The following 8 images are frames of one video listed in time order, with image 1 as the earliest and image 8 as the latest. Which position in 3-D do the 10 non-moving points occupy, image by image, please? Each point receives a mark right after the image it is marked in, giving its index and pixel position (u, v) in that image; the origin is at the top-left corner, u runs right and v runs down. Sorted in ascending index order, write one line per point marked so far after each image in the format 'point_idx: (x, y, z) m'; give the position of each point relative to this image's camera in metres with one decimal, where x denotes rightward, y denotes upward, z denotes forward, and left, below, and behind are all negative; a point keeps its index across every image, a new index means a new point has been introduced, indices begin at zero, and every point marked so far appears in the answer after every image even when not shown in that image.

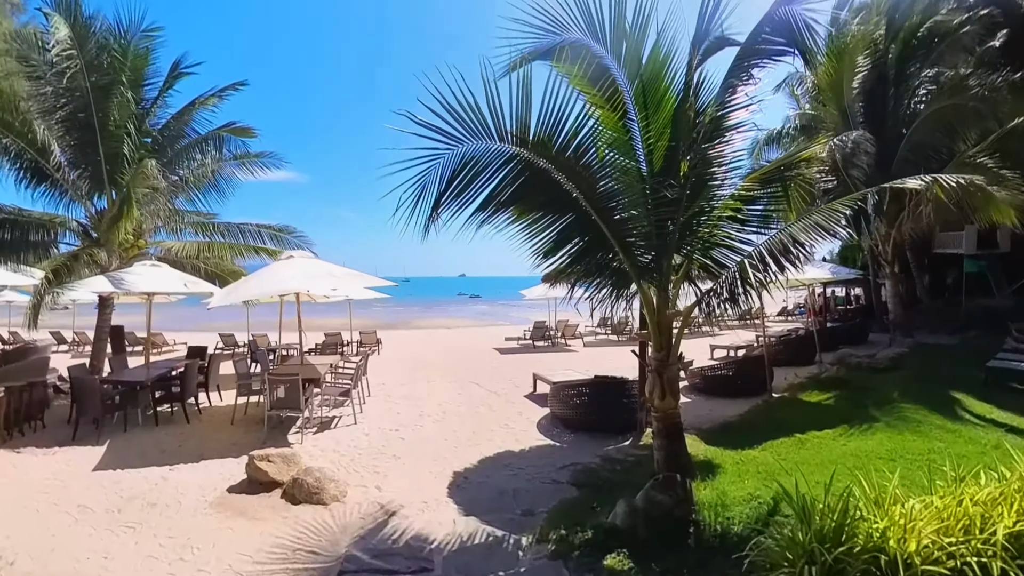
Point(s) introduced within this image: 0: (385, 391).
0: (-2.2, -1.8, +8.6) m
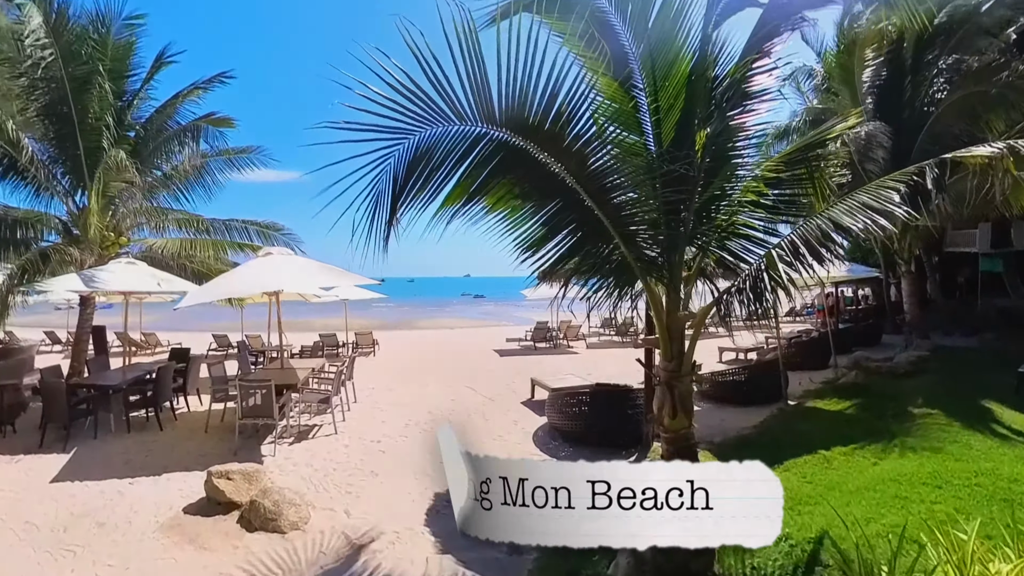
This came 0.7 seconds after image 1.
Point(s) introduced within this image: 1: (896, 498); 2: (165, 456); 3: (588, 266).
0: (-2.3, -1.7, +8.1) m
1: (+3.2, -1.7, +4.0) m
2: (-4.5, -2.2, +6.3) m
3: (+0.5, +0.2, +3.2) m
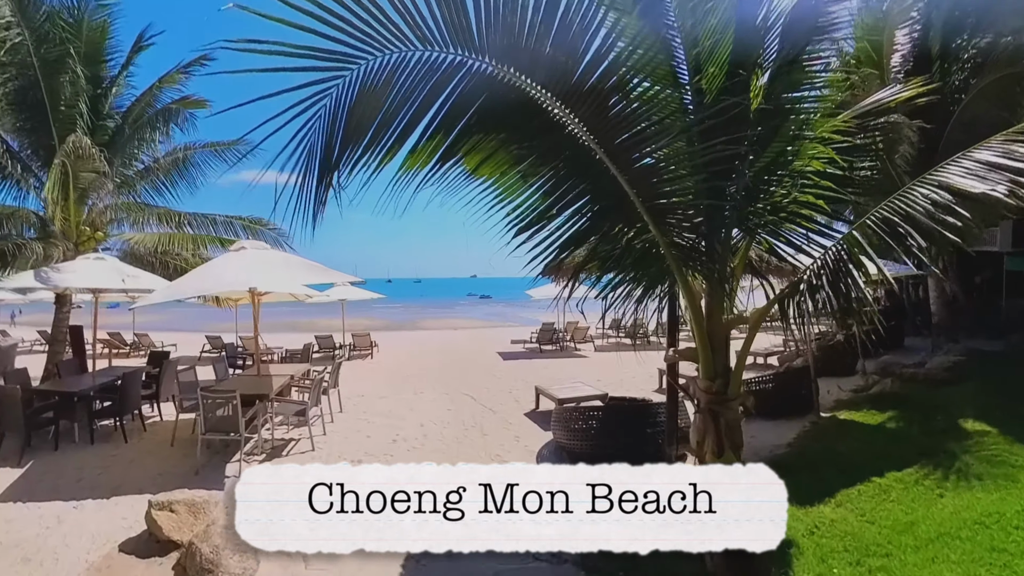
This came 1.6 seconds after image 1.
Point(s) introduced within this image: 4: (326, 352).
0: (-2.3, -1.7, +7.3) m
1: (+3.2, -1.7, +3.2) m
2: (-4.5, -2.1, +5.6) m
3: (+0.5, +0.2, +2.5) m
4: (-5.1, -1.7, +13.5) m
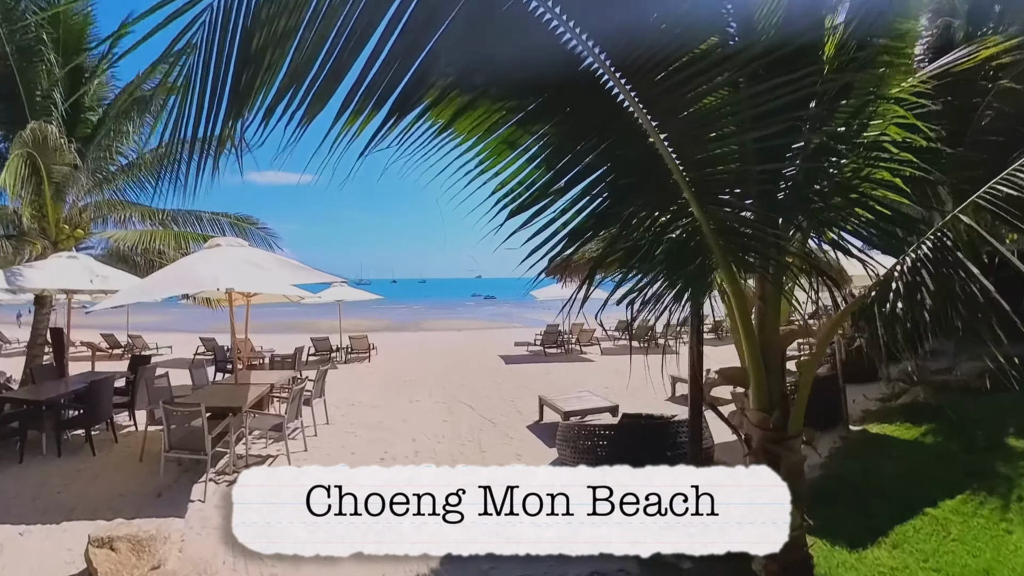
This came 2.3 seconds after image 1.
0: (-2.3, -1.7, +6.8) m
1: (+3.1, -1.7, +2.6) m
2: (-4.5, -2.1, +5.1) m
3: (+0.4, +0.2, +1.9) m
4: (-5.0, -1.7, +13.0) m
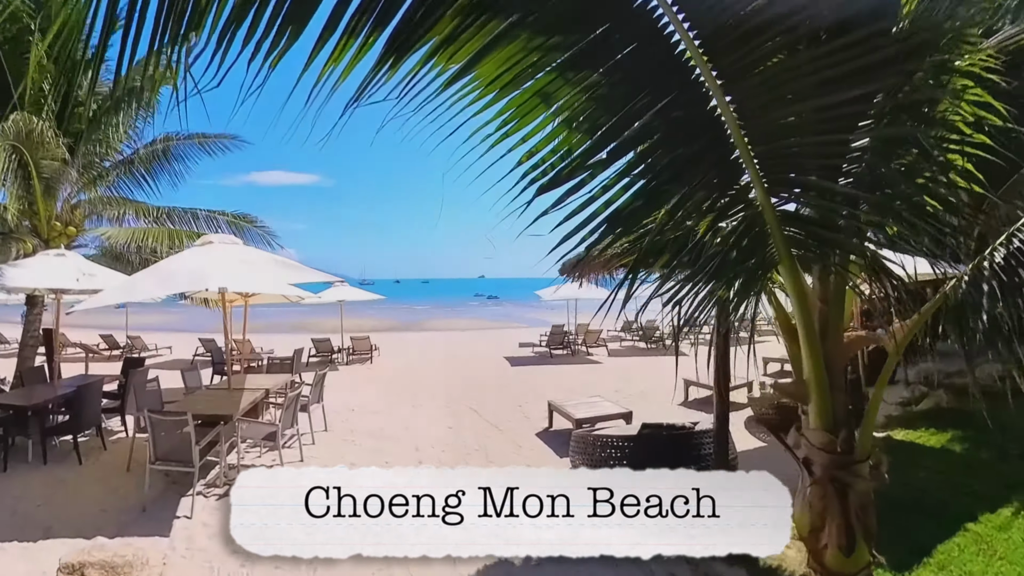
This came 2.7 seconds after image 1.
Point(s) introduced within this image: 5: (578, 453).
0: (-2.2, -1.7, +6.4) m
1: (+3.2, -1.7, +2.3) m
2: (-4.4, -2.1, +4.8) m
3: (+0.5, +0.2, +1.5) m
4: (-4.9, -1.7, +12.7) m
5: (+0.6, -1.5, +4.5) m
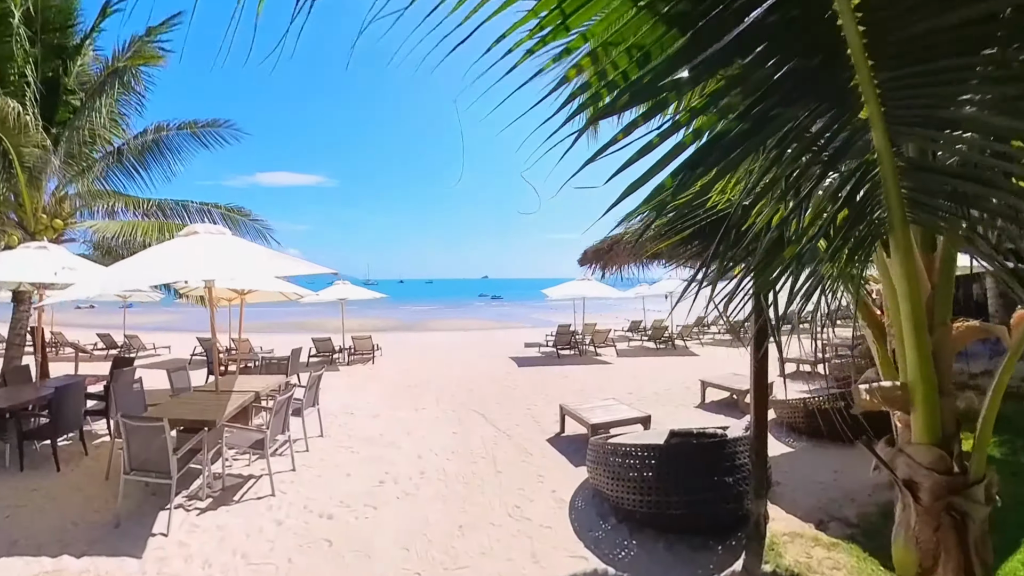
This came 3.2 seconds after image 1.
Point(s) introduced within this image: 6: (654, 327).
0: (-2.1, -1.7, +6.0) m
1: (+3.3, -1.7, +1.8) m
2: (-4.3, -2.1, +4.4) m
3: (+0.6, +0.3, +1.1) m
4: (-4.8, -1.7, +12.3) m
5: (+0.7, -1.5, +4.0) m
6: (+5.1, -1.4, +17.5) m
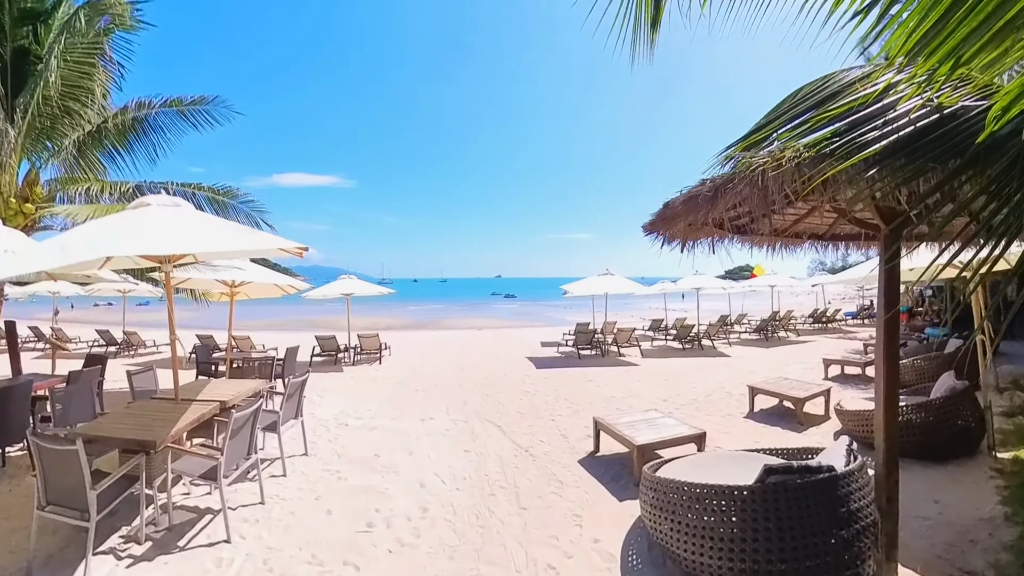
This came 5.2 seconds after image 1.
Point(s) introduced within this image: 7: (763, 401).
0: (-1.8, -1.5, +5.1) m
1: (+3.4, -1.6, +0.7) m
2: (-4.1, -1.9, +3.5) m
3: (+0.7, +0.4, +0.1) m
4: (-4.4, -1.5, +11.4) m
5: (+0.9, -1.3, +3.0) m
6: (+5.6, -1.3, +16.4) m
7: (+4.2, -1.9, +8.2) m
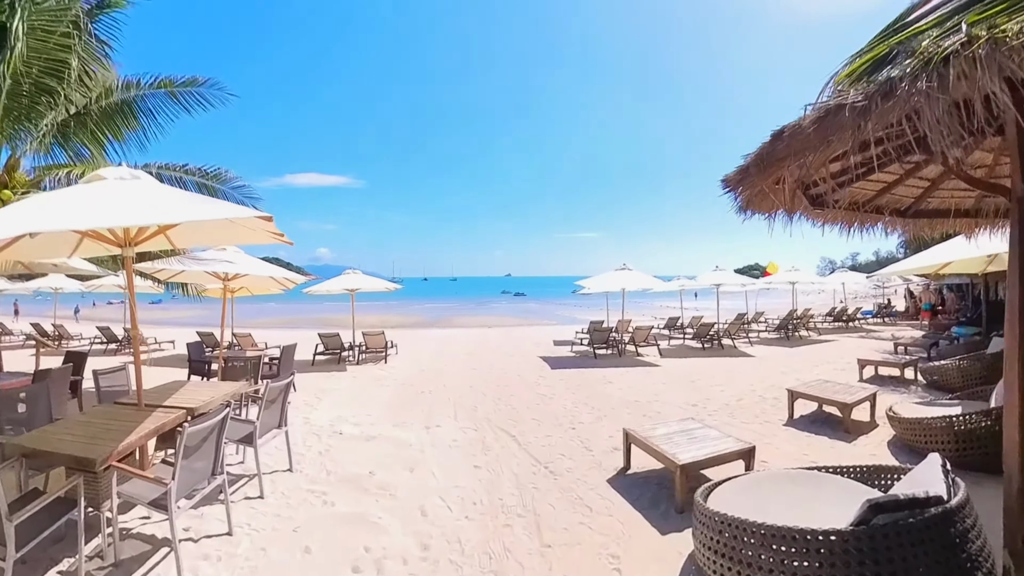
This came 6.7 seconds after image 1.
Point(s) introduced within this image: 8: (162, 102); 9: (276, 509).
0: (-1.7, -1.5, +4.5) m
1: (+3.5, -1.5, 0.0) m
2: (-4.0, -1.8, +2.9) m
3: (+0.7, +0.4, -0.6) m
4: (-4.1, -1.4, +10.8) m
5: (+1.0, -1.3, +2.3) m
6: (+6.0, -1.2, +15.6) m
7: (+4.4, -1.8, +7.5) m
8: (-5.7, +3.1, +8.0) m
9: (-1.5, -1.4, +3.2) m
